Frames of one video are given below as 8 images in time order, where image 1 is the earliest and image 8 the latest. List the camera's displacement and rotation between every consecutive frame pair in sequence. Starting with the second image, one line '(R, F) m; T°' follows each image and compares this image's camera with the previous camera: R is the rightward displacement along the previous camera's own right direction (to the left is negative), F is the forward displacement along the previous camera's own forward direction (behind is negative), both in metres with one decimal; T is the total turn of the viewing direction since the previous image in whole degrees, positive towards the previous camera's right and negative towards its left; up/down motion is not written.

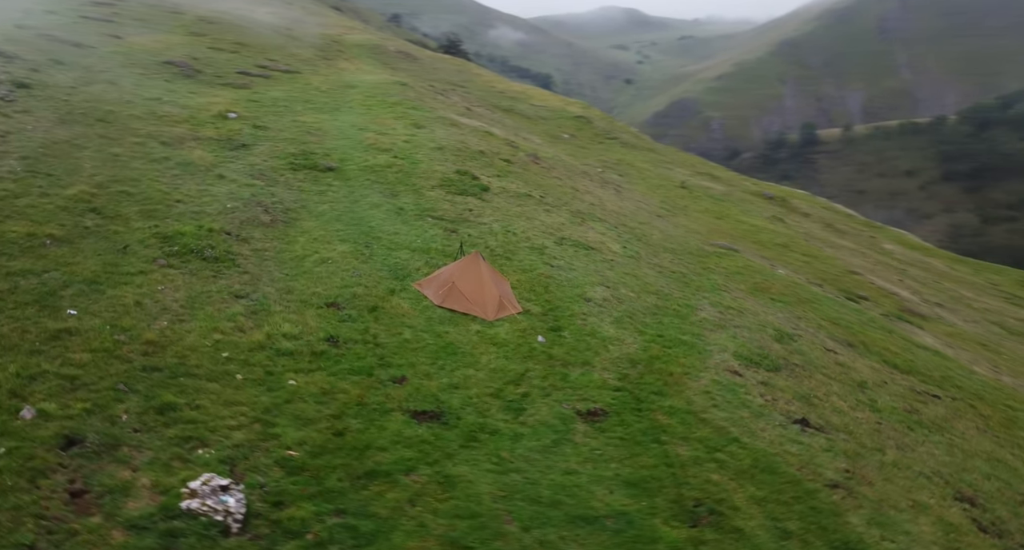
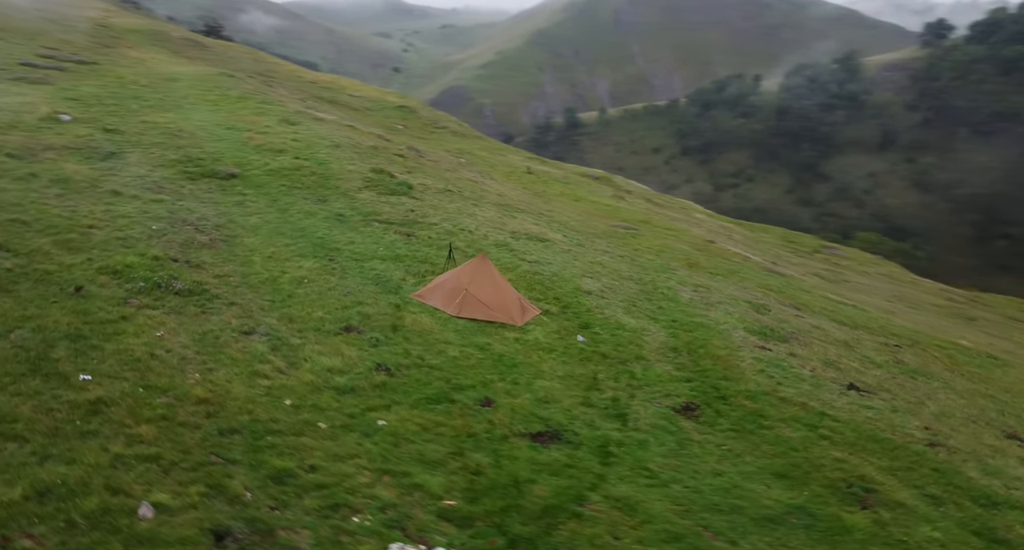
(-6.1, +2.0) m; +13°
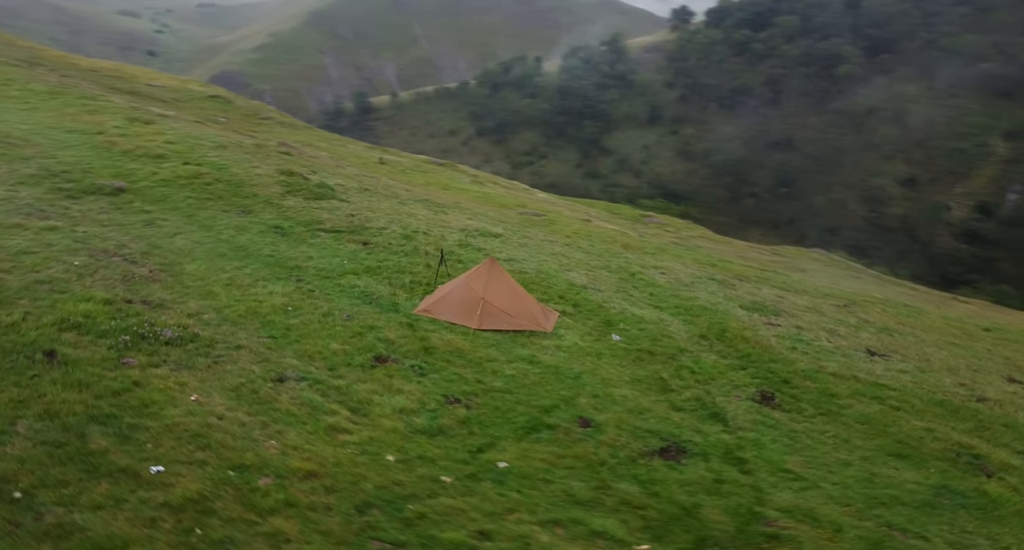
(-5.4, +2.0) m; +12°
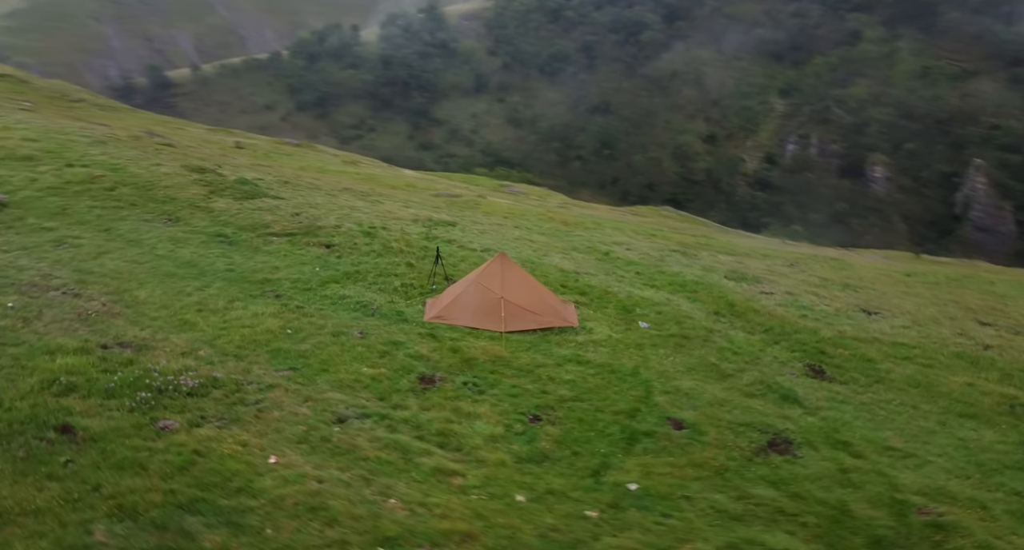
(-4.5, +1.7) m; +10°
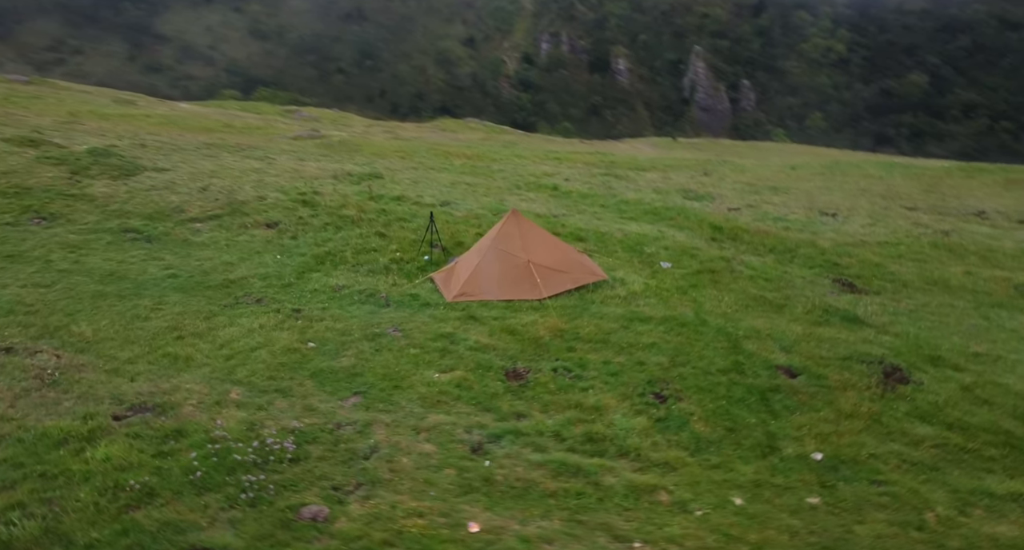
(-5.6, +2.6) m; +14°
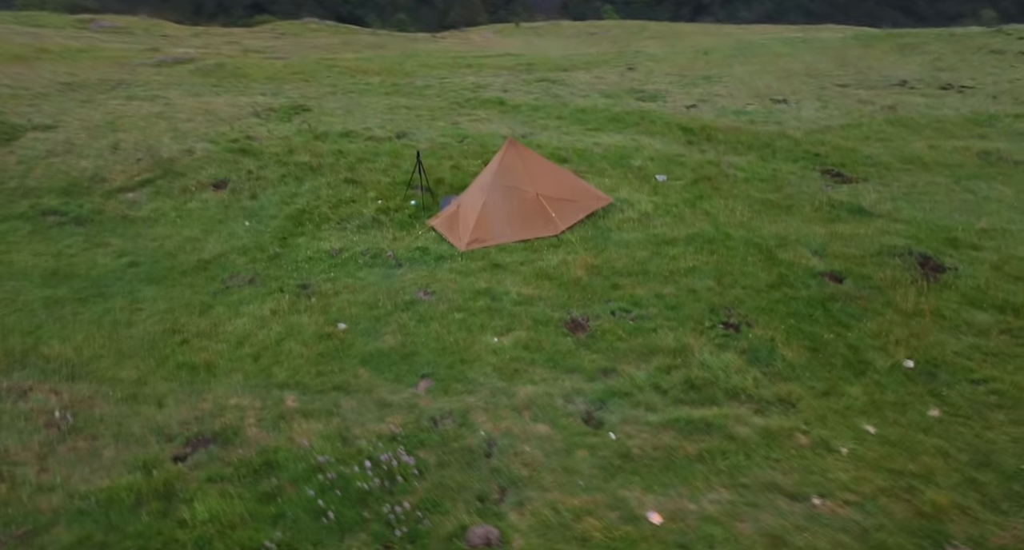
(-3.6, +1.6) m; +9°
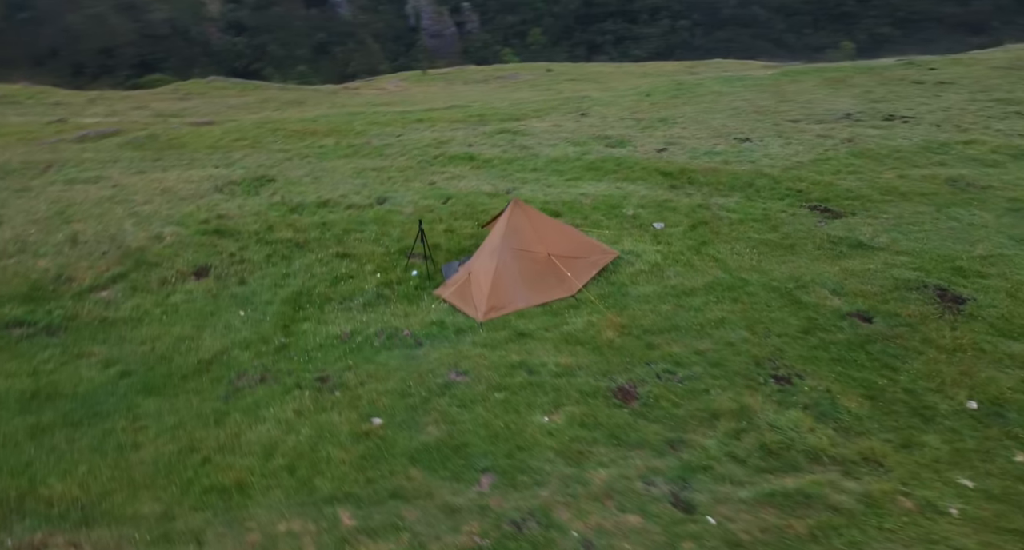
(-2.2, +0.8) m; +6°
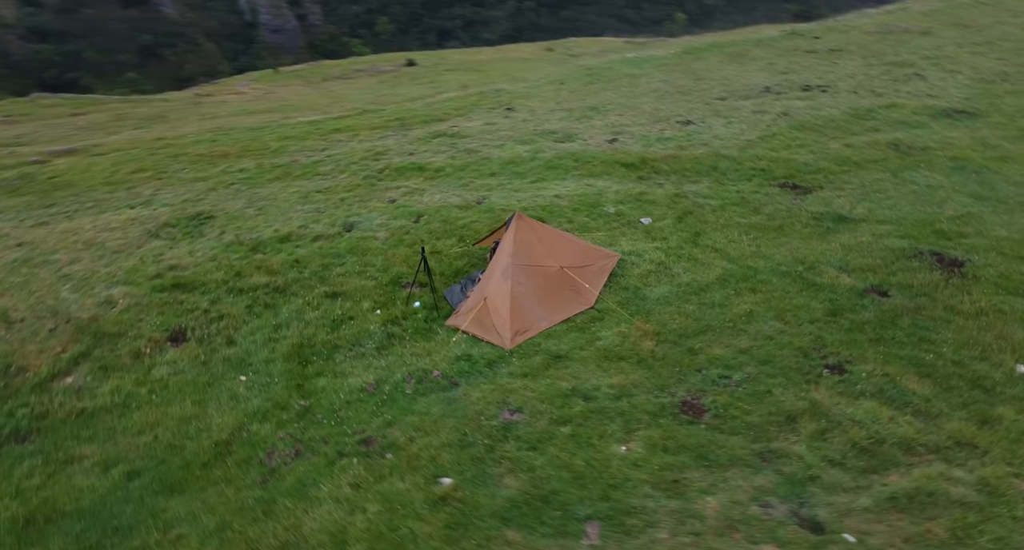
(-3.0, +1.2) m; +9°
